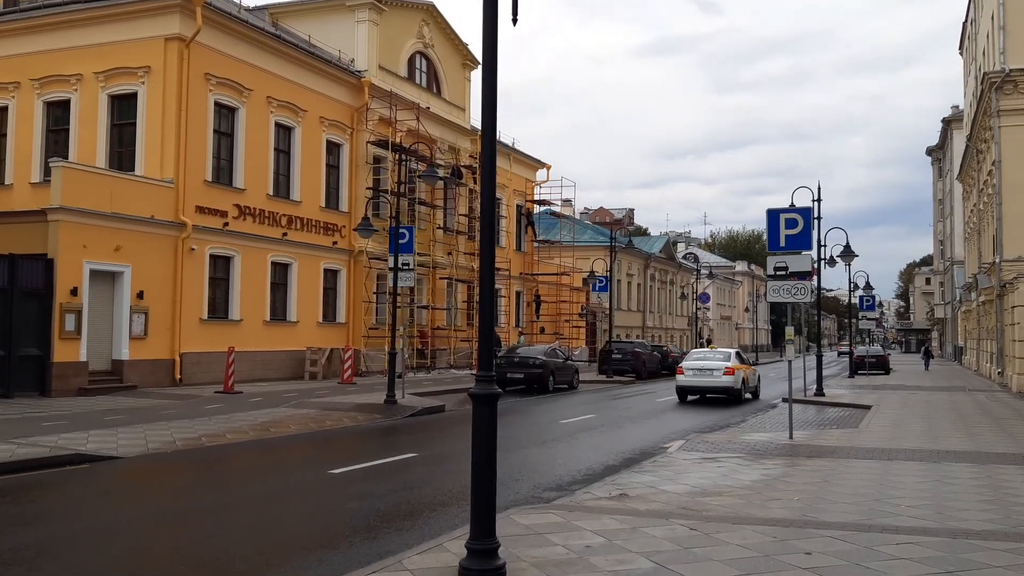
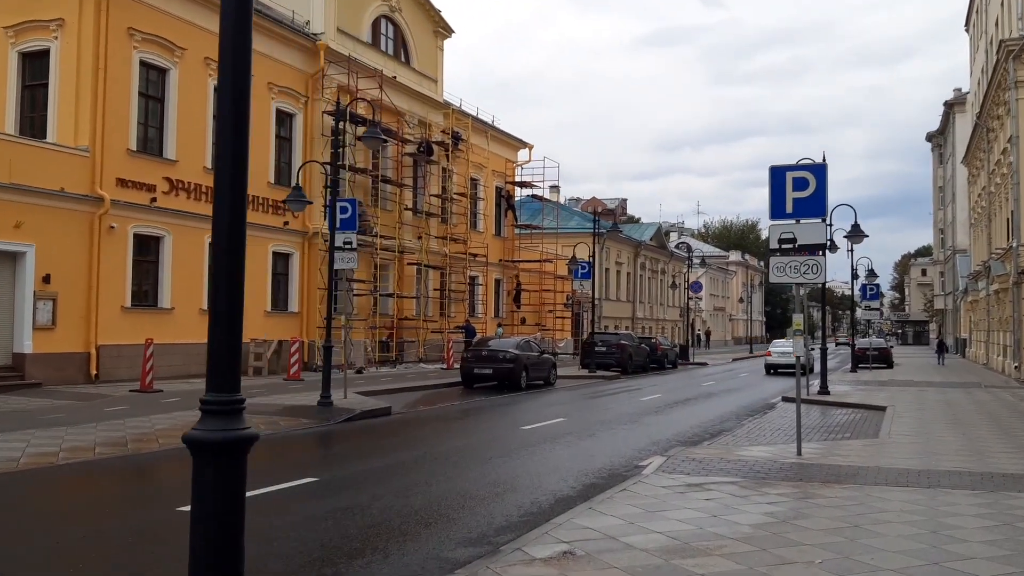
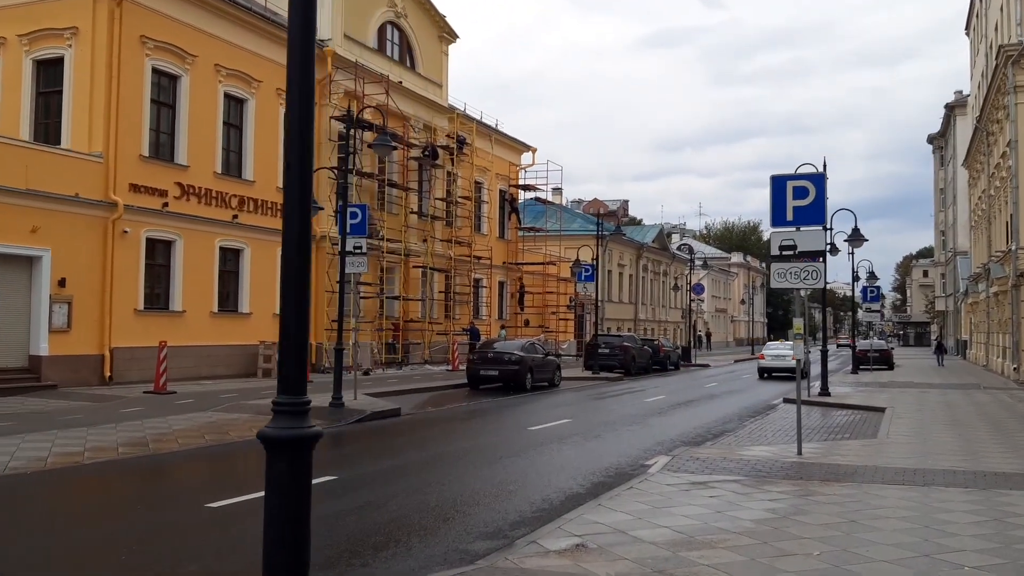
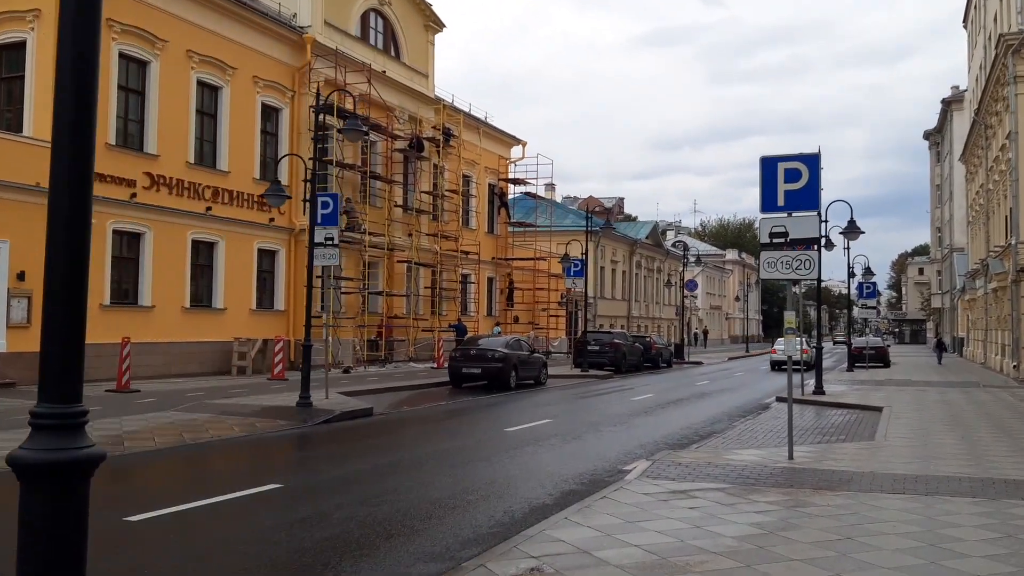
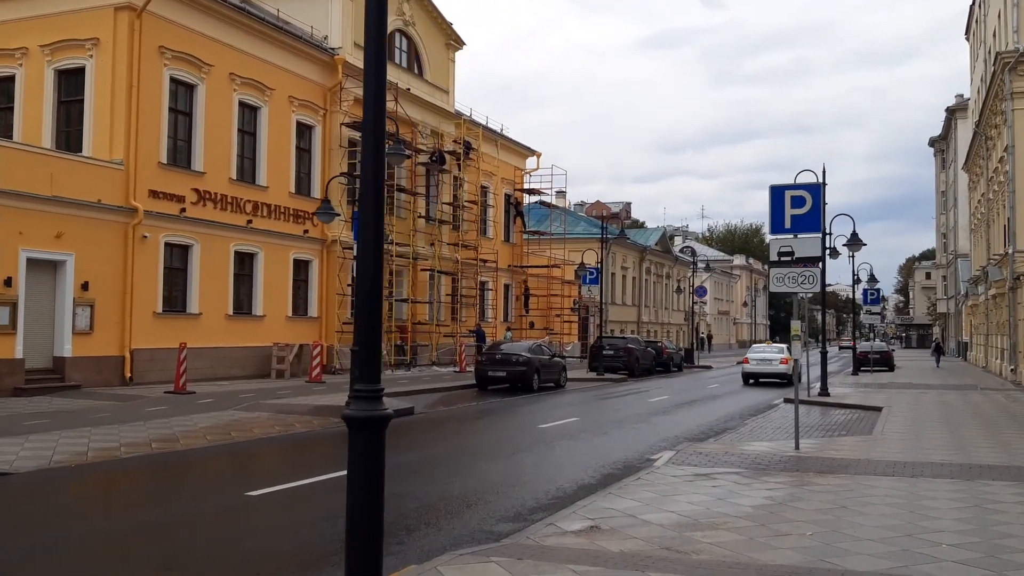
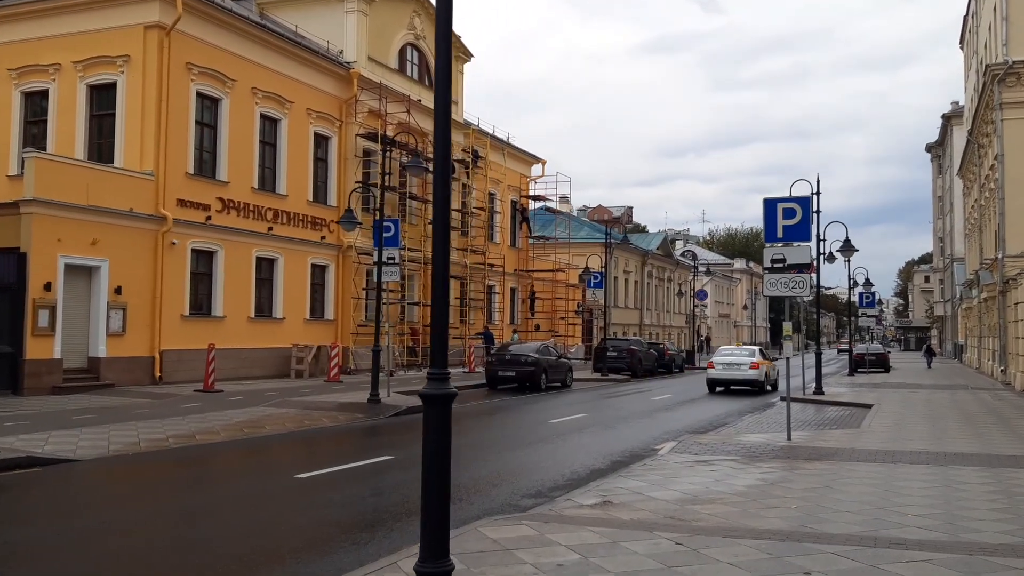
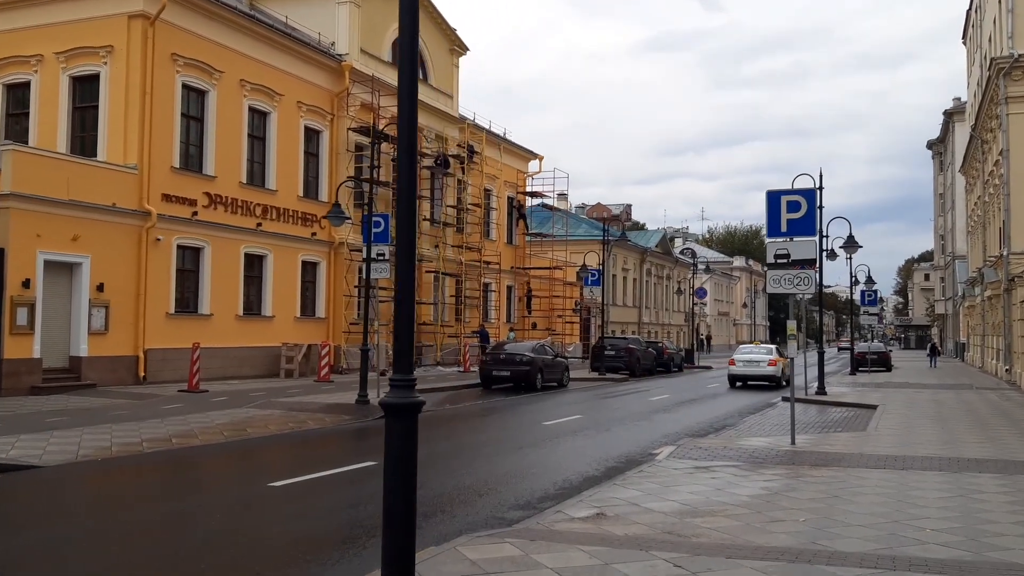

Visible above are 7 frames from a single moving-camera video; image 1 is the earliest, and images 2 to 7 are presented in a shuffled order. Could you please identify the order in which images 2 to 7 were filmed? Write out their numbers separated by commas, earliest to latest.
6, 7, 5, 3, 2, 4
